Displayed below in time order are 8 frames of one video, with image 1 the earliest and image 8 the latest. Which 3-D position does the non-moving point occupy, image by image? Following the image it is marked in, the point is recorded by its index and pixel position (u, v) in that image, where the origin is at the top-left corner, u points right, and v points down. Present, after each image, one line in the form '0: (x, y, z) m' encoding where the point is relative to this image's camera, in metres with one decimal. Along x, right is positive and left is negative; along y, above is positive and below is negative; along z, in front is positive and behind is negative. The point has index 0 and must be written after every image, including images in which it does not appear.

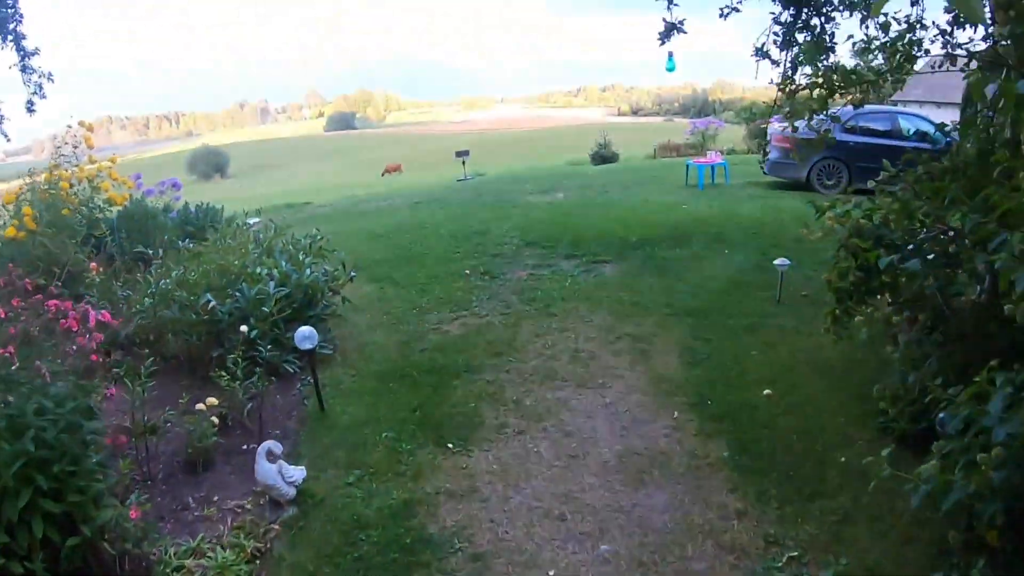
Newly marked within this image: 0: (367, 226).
0: (-2.4, +1.0, +11.8) m
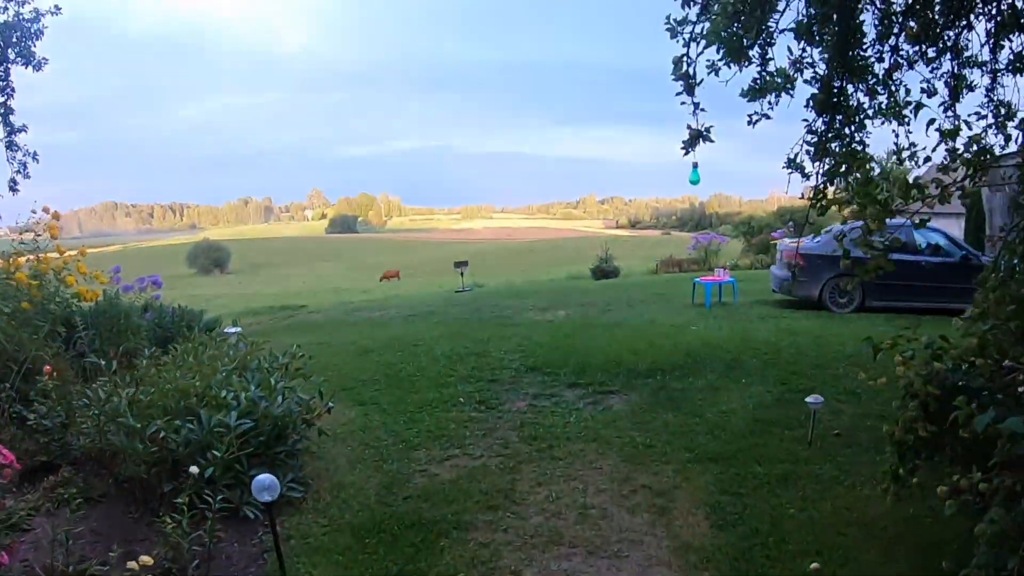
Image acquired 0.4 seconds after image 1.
0: (-2.4, -0.8, +11.2) m
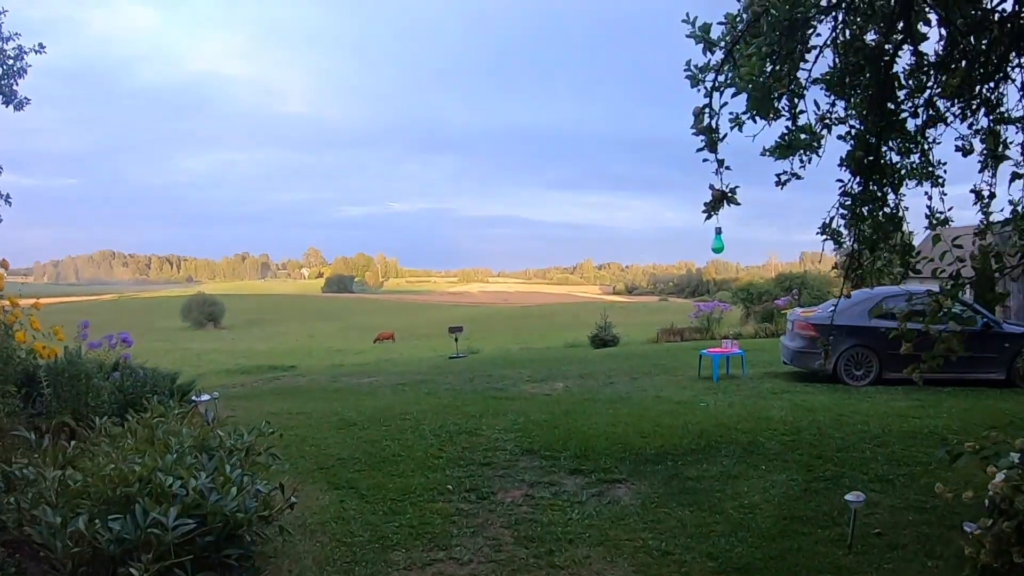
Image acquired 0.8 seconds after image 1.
0: (-2.5, -1.7, +10.4) m
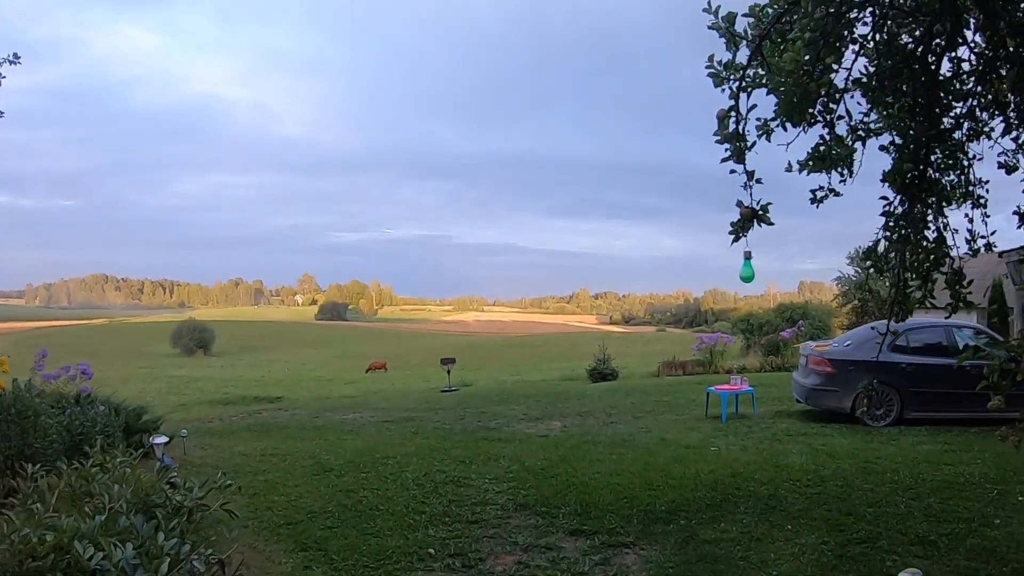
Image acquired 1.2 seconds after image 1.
0: (-2.6, -2.1, +9.6) m
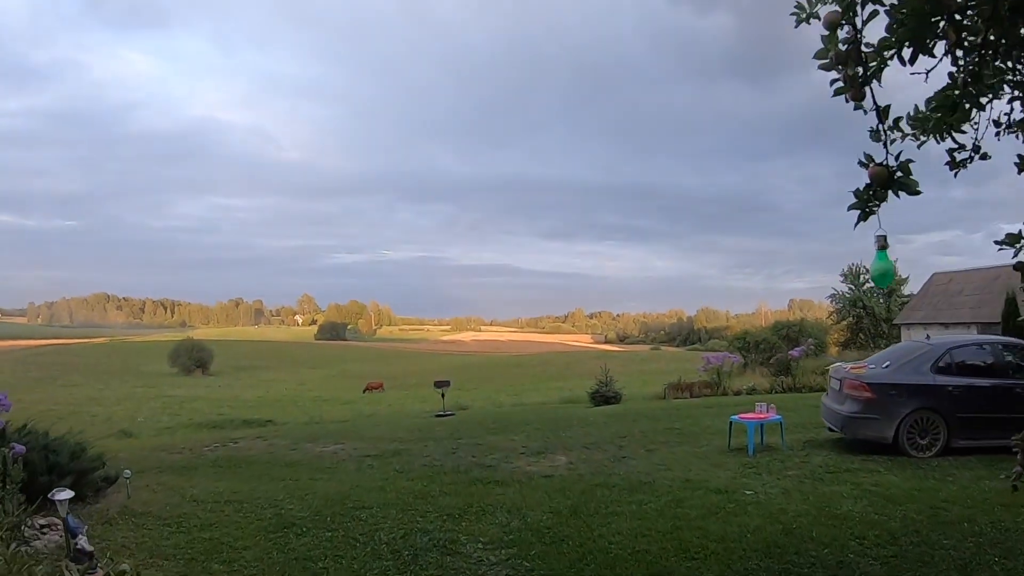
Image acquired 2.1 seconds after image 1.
0: (-2.6, -2.3, +8.1) m
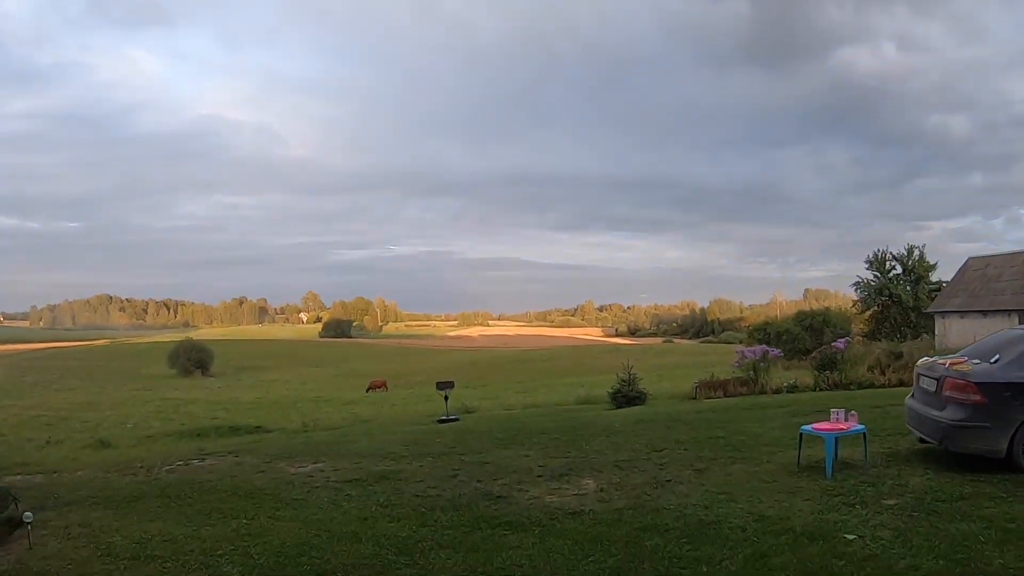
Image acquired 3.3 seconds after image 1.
0: (-2.4, -2.2, +6.2) m
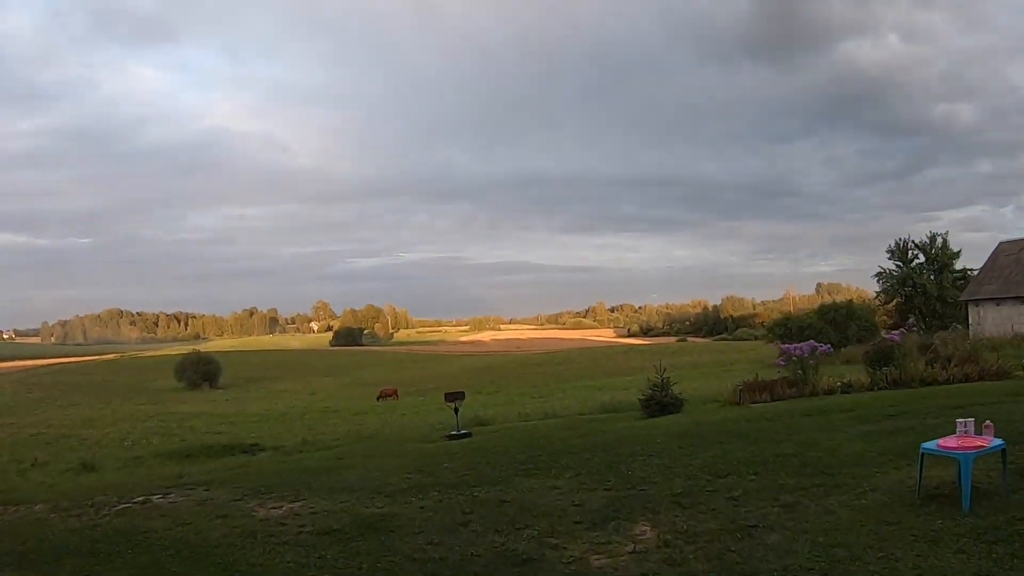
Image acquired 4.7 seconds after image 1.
0: (-2.2, -2.1, +4.2) m
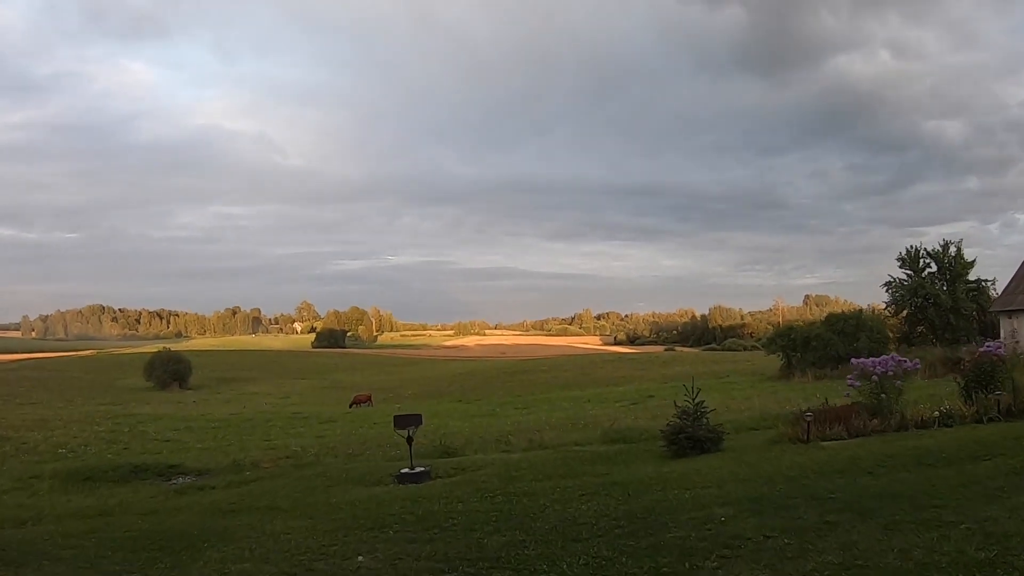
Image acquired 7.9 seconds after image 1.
0: (-2.4, -1.7, -0.1) m
